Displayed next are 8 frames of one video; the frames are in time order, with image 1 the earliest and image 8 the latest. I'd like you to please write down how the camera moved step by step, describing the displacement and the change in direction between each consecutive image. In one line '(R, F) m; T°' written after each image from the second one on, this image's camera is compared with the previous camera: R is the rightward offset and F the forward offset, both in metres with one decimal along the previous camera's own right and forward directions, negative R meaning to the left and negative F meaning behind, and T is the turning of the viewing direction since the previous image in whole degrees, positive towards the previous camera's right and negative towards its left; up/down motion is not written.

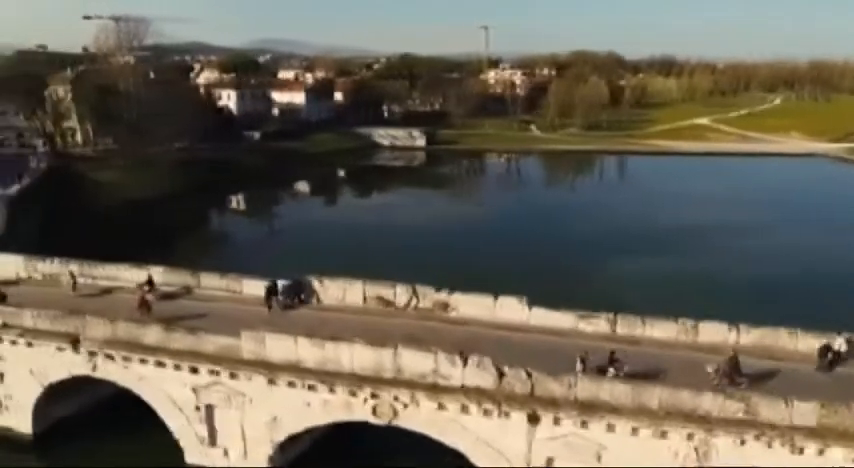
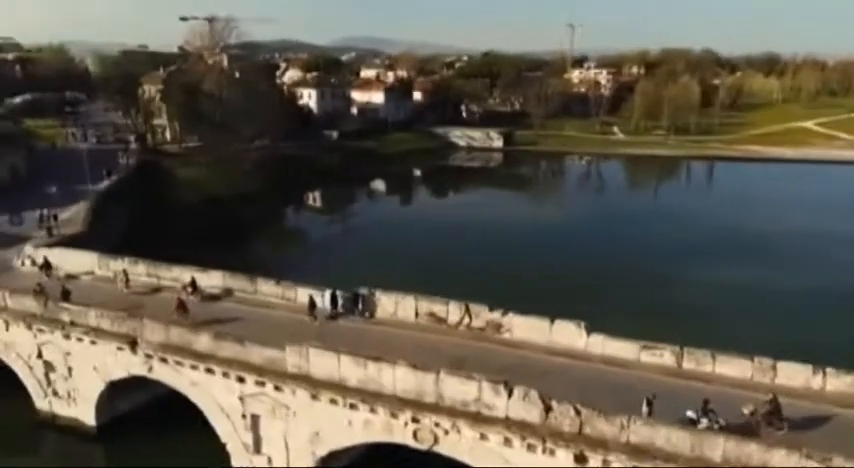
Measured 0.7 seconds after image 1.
(+0.5, +0.5) m; -7°
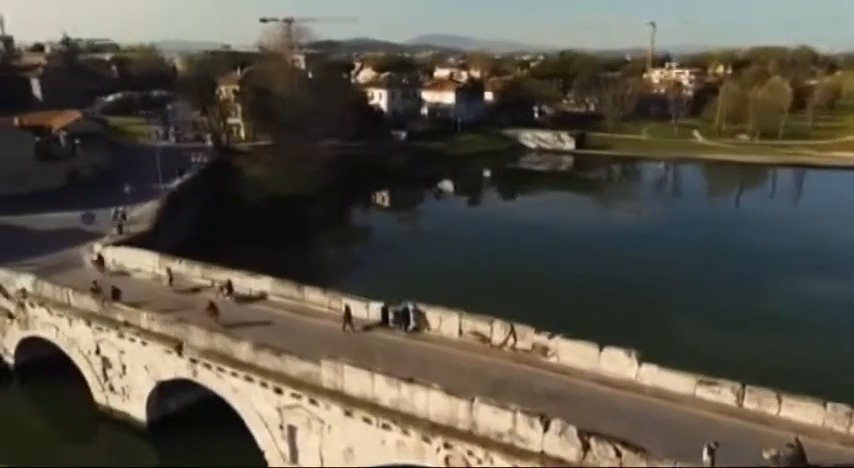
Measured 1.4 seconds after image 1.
(+0.5, +0.4) m; -7°
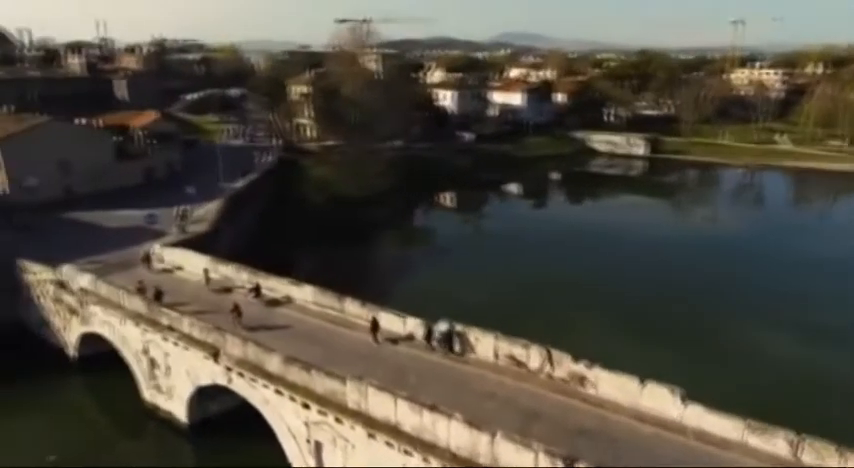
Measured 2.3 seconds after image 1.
(+0.7, +0.4) m; -7°
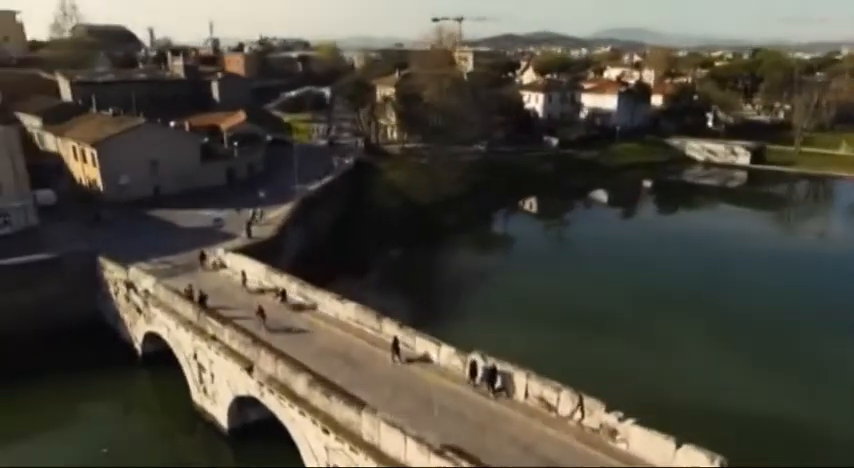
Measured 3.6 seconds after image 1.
(+1.2, +0.5) m; -9°
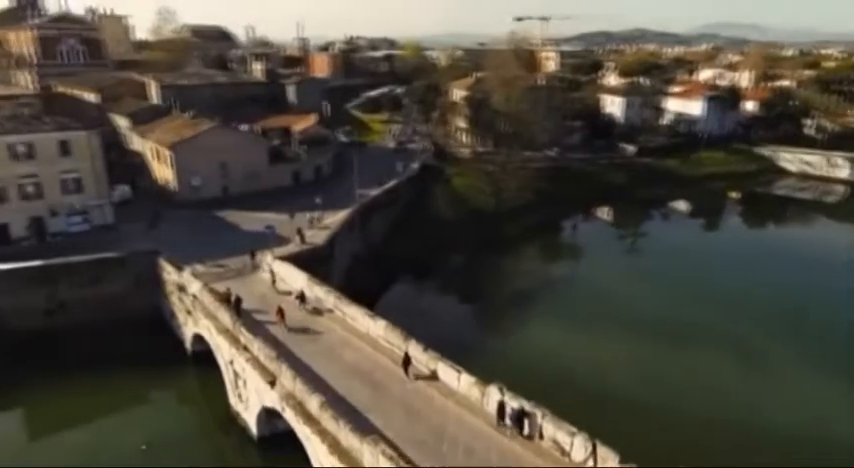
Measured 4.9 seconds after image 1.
(+1.3, +0.4) m; -8°
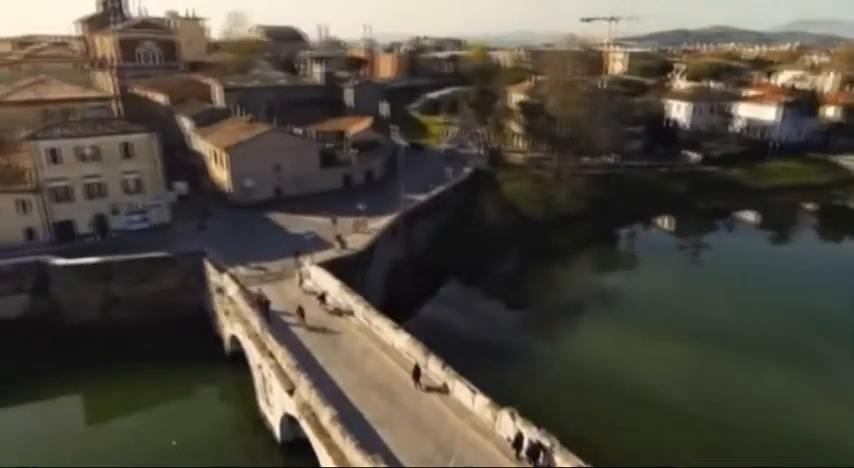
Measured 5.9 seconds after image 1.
(+1.0, +0.1) m; -6°
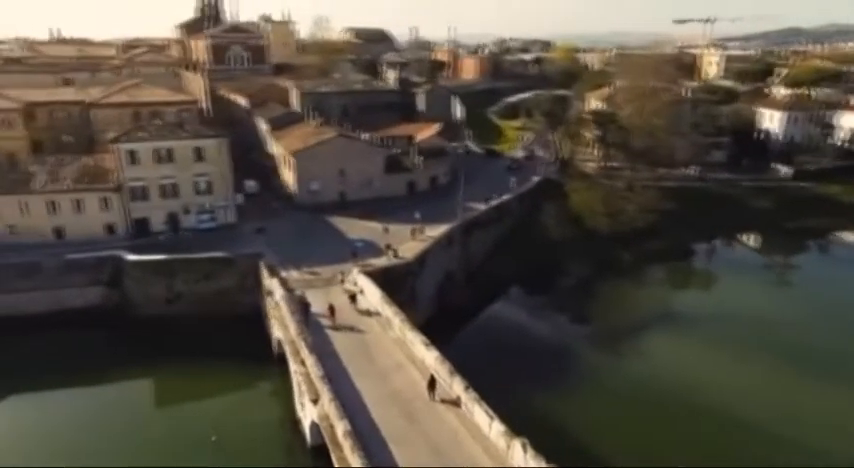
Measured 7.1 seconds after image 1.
(+1.3, +0.2) m; -8°
